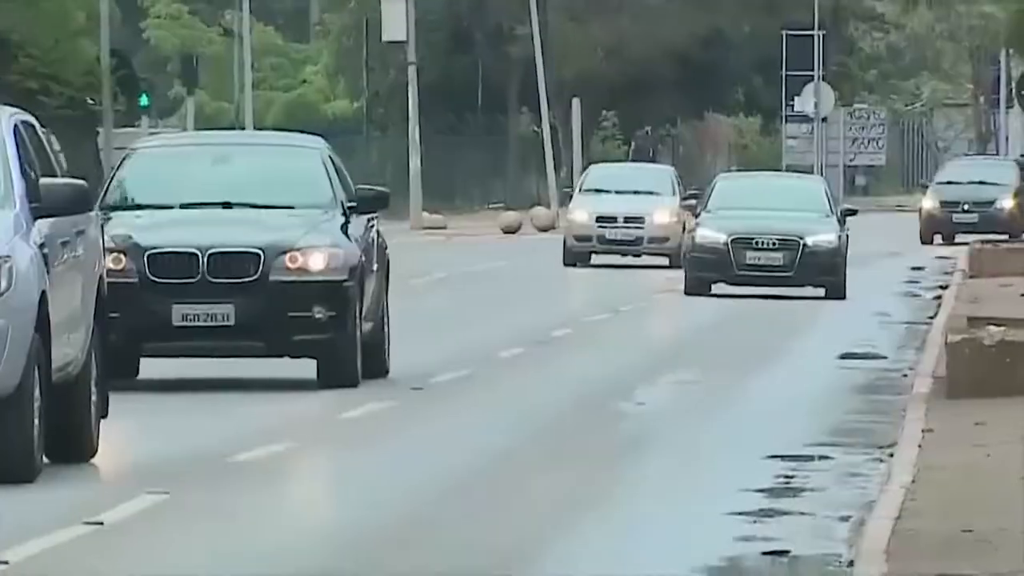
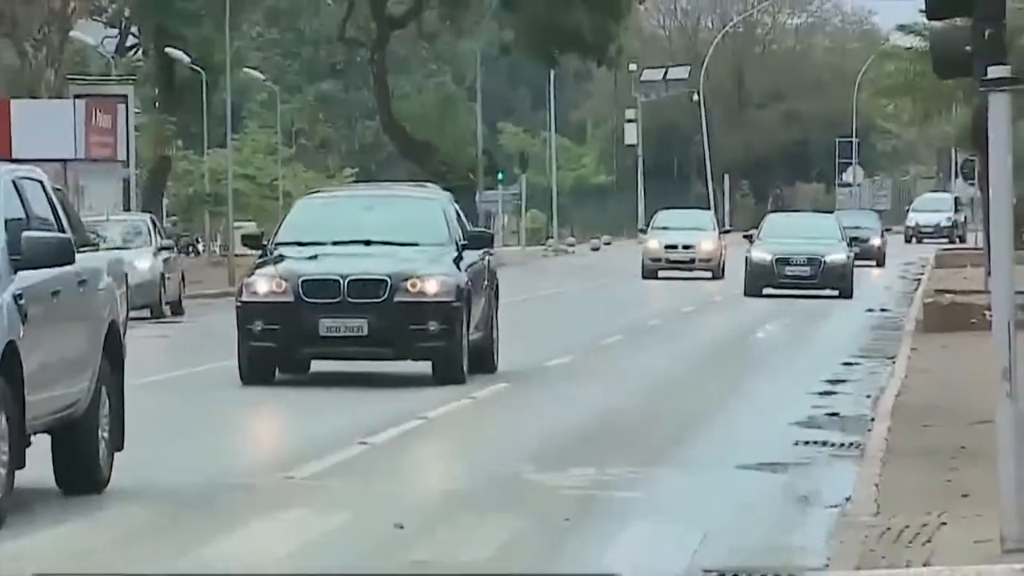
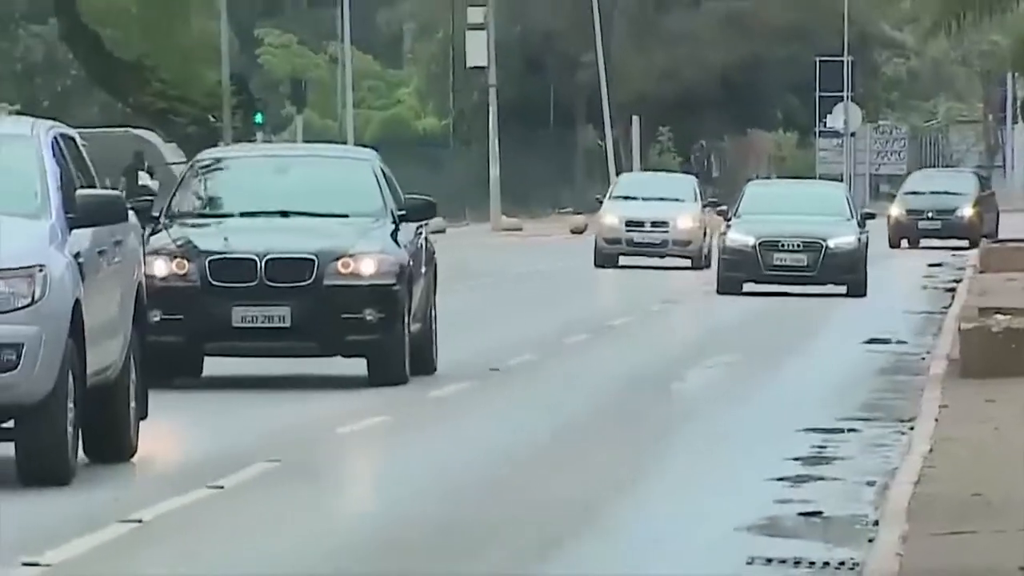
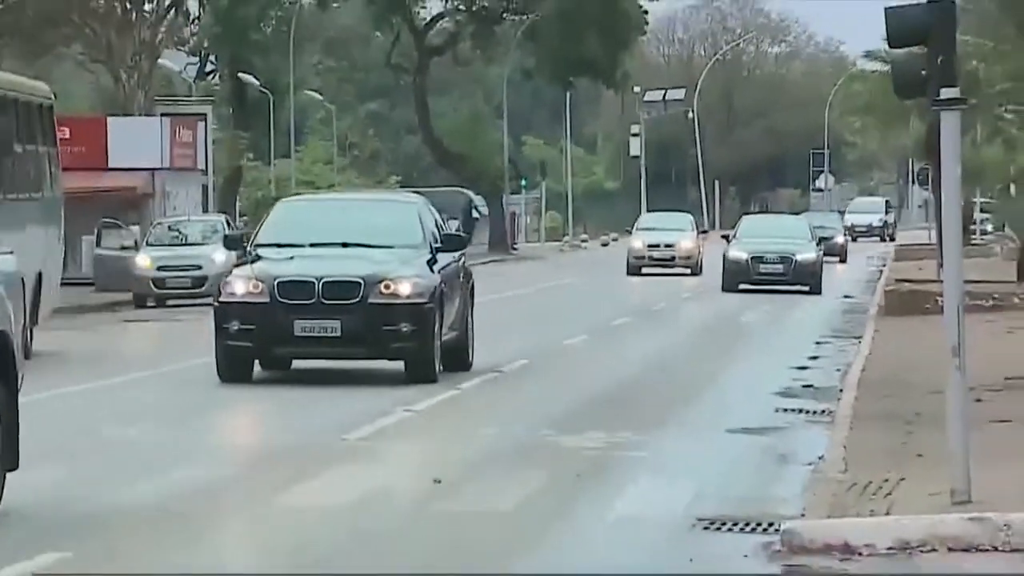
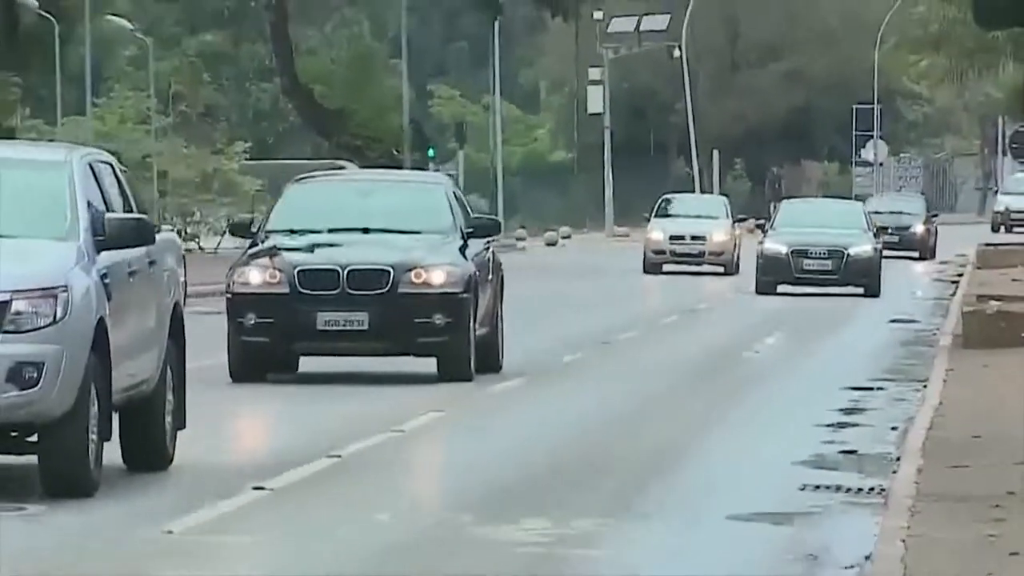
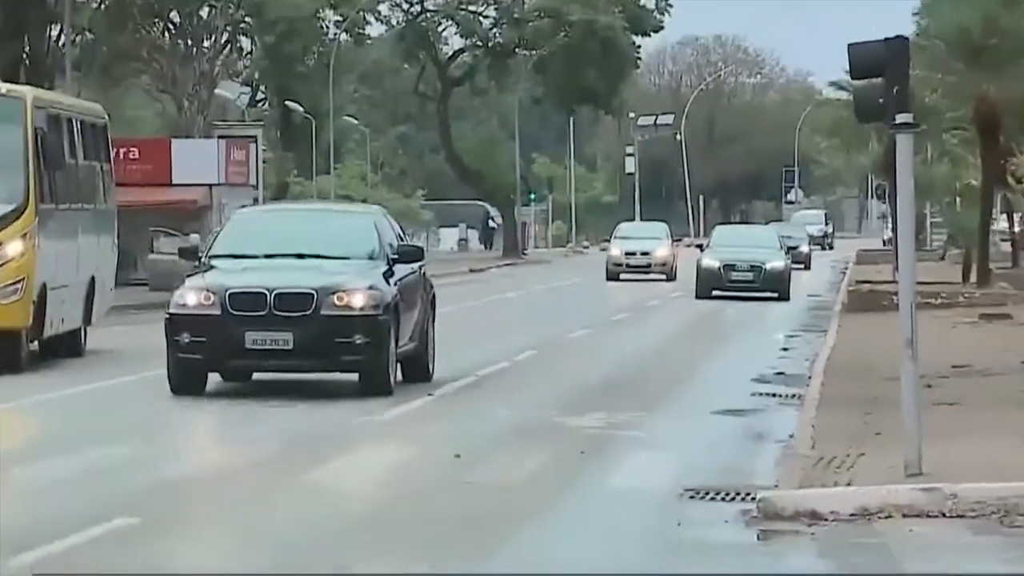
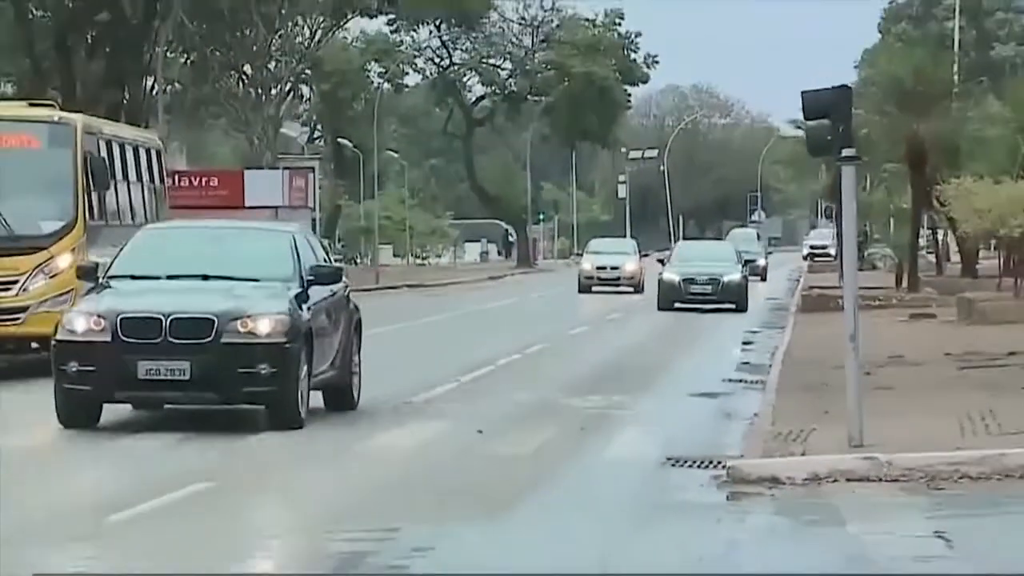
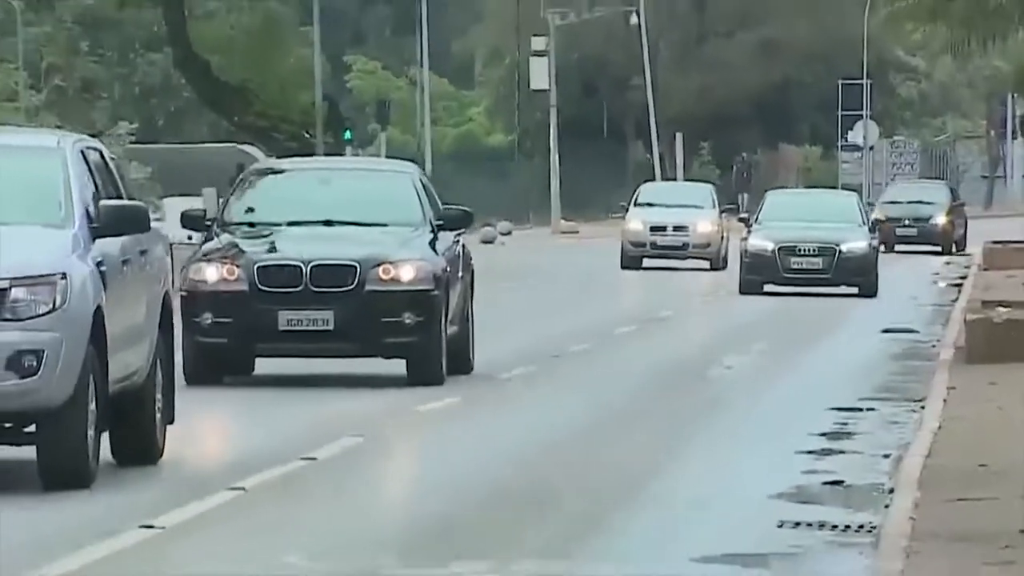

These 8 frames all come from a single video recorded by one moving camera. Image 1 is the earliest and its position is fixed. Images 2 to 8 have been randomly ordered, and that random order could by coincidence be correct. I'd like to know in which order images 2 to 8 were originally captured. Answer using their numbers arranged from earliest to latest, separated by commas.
3, 8, 5, 2, 4, 6, 7
